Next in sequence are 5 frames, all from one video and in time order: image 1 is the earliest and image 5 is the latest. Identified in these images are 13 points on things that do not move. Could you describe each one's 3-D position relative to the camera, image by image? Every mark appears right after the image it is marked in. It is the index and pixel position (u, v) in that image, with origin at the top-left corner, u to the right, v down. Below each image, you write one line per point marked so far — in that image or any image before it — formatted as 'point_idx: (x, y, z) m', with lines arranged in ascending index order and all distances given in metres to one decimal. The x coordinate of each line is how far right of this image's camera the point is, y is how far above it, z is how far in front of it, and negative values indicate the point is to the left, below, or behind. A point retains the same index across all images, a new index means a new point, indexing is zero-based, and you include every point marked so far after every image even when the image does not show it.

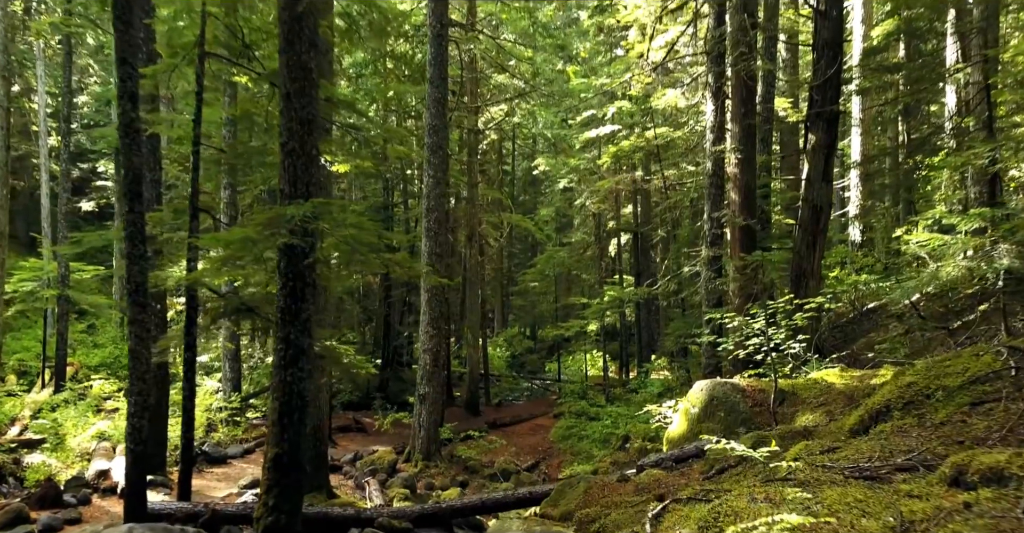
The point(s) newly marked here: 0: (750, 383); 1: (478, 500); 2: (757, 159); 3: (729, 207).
0: (+2.8, -1.4, +9.7) m
1: (-0.4, -2.7, +9.5) m
2: (+4.0, +1.8, +13.6) m
3: (+3.6, +1.0, +13.8) m
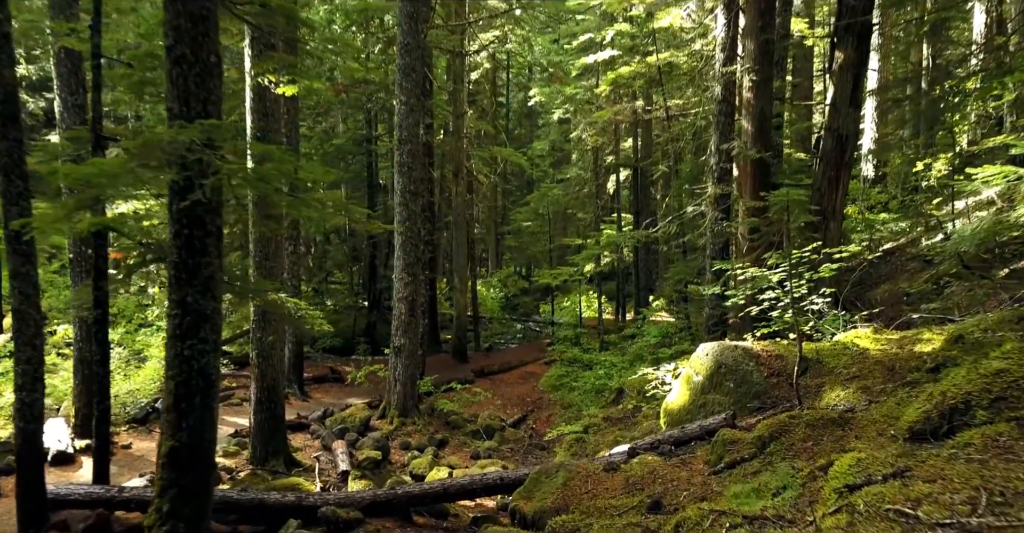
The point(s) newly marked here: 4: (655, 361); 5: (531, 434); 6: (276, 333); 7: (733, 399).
0: (+2.5, -0.8, +8.1) m
1: (-0.7, -2.1, +8.1) m
2: (+3.7, +2.6, +11.9) m
3: (+3.3, +1.9, +12.1) m
4: (+2.8, -1.9, +16.4) m
5: (+0.3, -3.1, +15.5) m
6: (-3.2, -0.9, +11.4) m
7: (+2.0, -1.2, +7.7) m
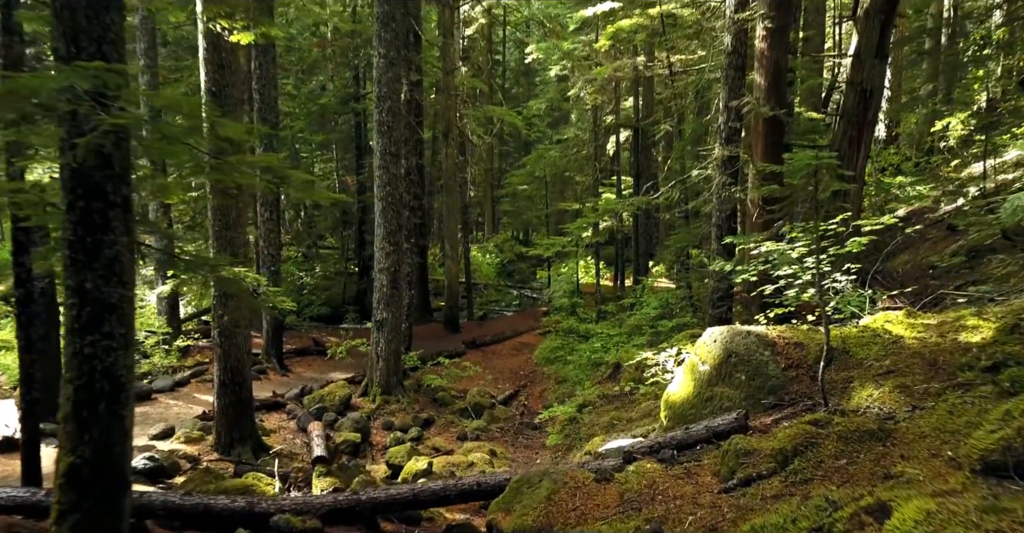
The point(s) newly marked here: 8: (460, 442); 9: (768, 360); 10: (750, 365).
0: (+2.3, -0.6, +7.1) m
1: (-0.9, -1.9, +7.1) m
2: (+3.6, +3.0, +10.7) m
3: (+3.2, +2.3, +11.0) m
4: (+2.6, -1.3, +15.4) m
5: (+0.2, -2.6, +14.6) m
6: (-3.4, -0.5, +10.4) m
7: (+1.9, -1.0, +6.7) m
8: (-0.8, -2.7, +12.8) m
9: (+2.1, -0.8, +6.8) m
10: (+1.9, -0.8, +6.8) m
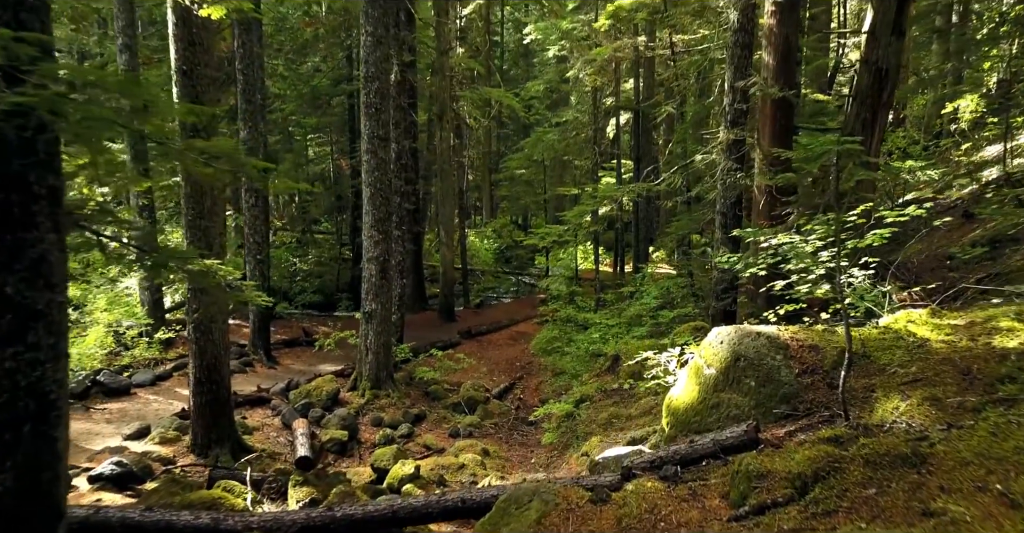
0: (+2.2, -0.5, +6.6) m
1: (-0.9, -1.9, +6.6) m
2: (+3.5, +3.1, +10.1) m
3: (+3.1, +2.4, +10.3) m
4: (+2.6, -1.0, +14.9) m
5: (+0.1, -2.4, +14.1) m
6: (-3.5, -0.4, +9.8) m
7: (+1.8, -1.0, +6.1) m
8: (-0.9, -2.6, +12.3) m
9: (+2.0, -0.7, +6.2) m
10: (+1.9, -0.8, +6.2) m
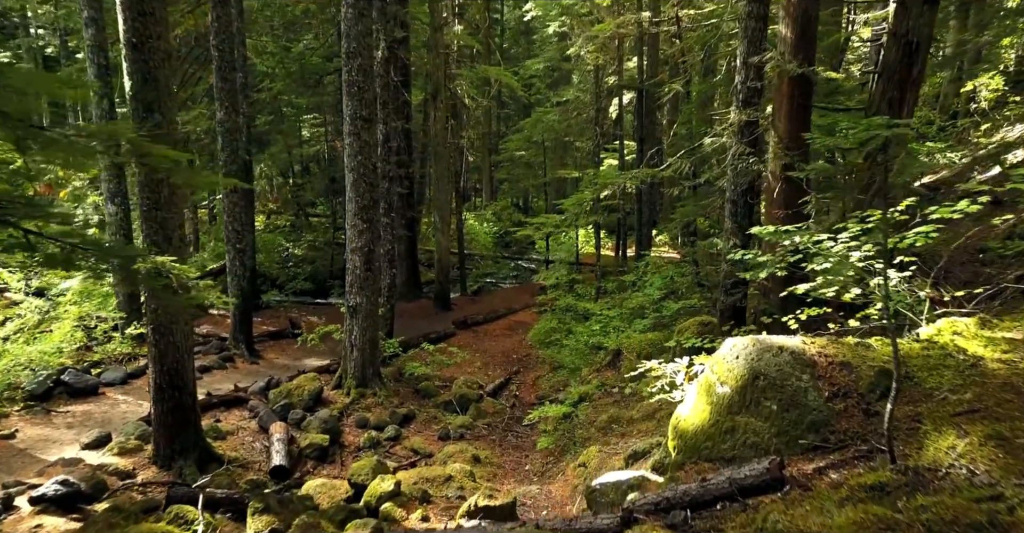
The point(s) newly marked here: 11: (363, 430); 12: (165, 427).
0: (+2.1, -0.5, +5.7) m
1: (-1.1, -1.9, +5.7) m
2: (+3.4, +3.2, +9.1) m
3: (+3.0, +2.5, +9.4) m
4: (+2.5, -0.9, +14.0) m
5: (0.0, -2.2, +13.3) m
6: (-3.6, -0.4, +9.0) m
7: (+1.7, -1.0, +5.3) m
8: (-1.0, -2.4, +11.5) m
9: (+1.9, -0.8, +5.4) m
10: (+1.7, -0.8, +5.4) m
11: (-2.1, -2.3, +11.8) m
12: (-3.8, -1.7, +9.1) m
